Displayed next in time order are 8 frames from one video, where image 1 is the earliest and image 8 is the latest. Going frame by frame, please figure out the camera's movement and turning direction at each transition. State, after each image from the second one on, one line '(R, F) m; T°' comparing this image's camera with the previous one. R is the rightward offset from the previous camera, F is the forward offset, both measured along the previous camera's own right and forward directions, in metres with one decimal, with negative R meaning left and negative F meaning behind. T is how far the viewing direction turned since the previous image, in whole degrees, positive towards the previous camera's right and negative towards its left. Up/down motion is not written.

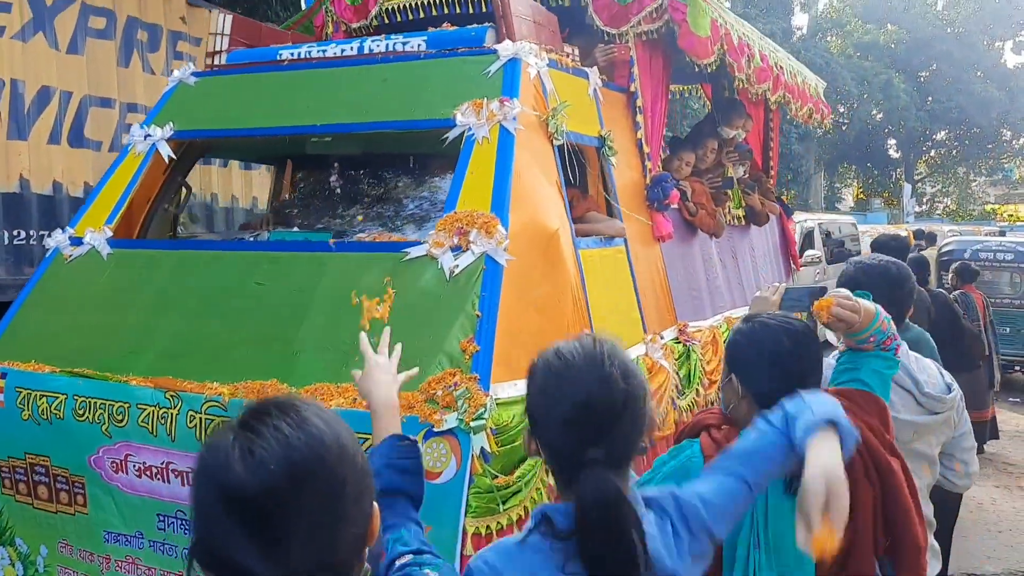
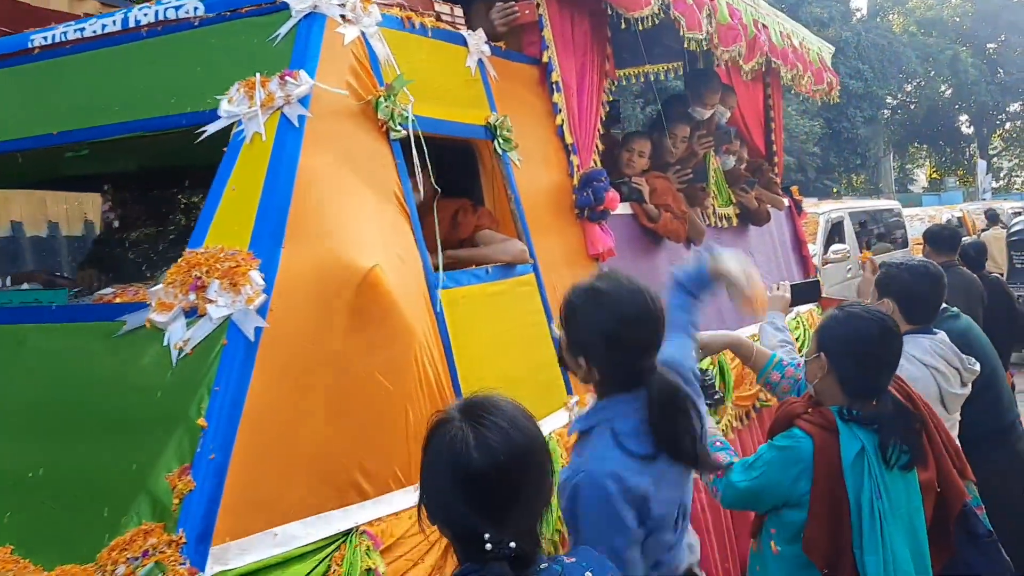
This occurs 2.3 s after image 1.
(+0.8, +1.4) m; -4°
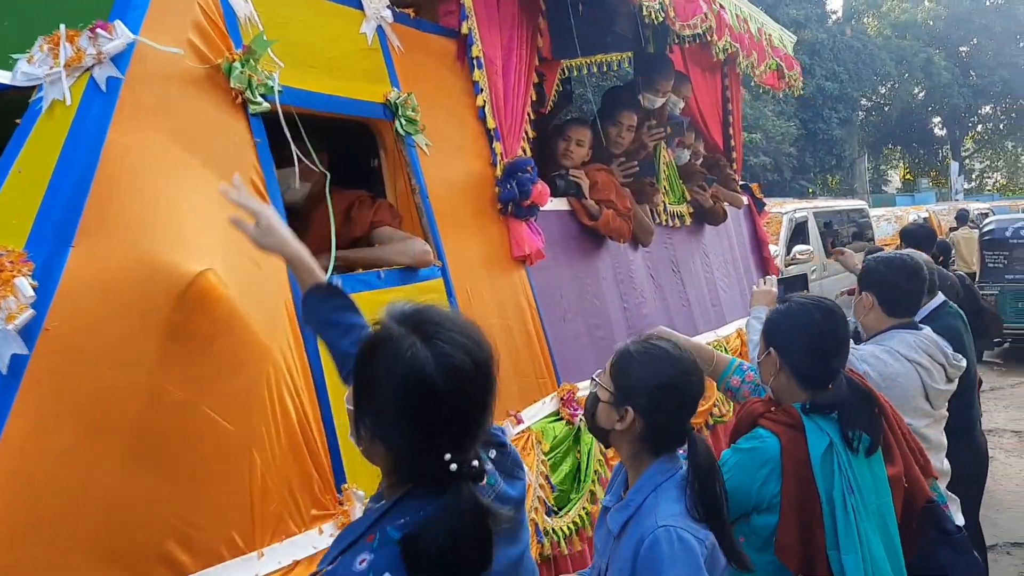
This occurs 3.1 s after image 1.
(+0.2, +0.5) m; +1°
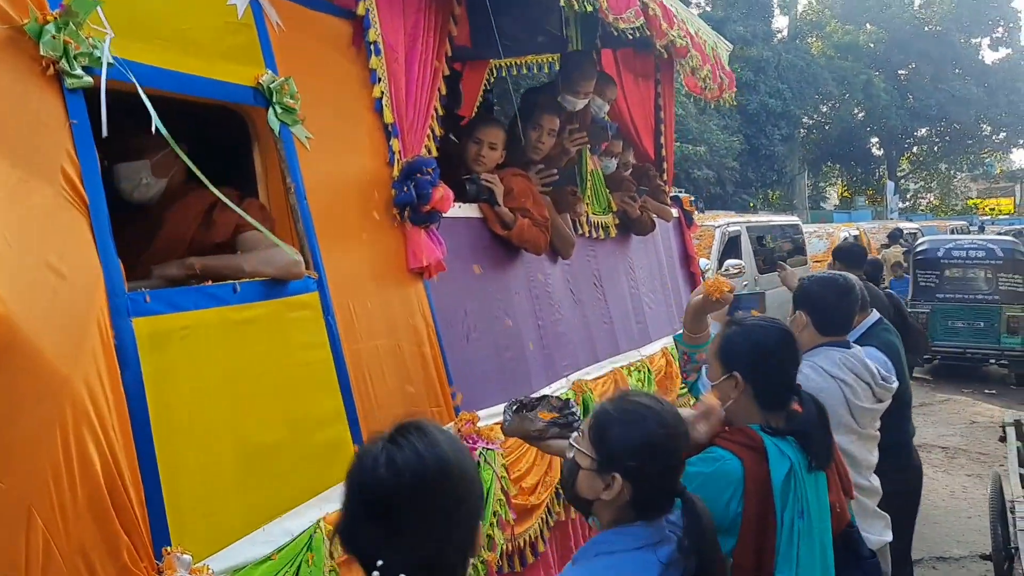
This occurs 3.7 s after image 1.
(+0.2, +0.4) m; +4°
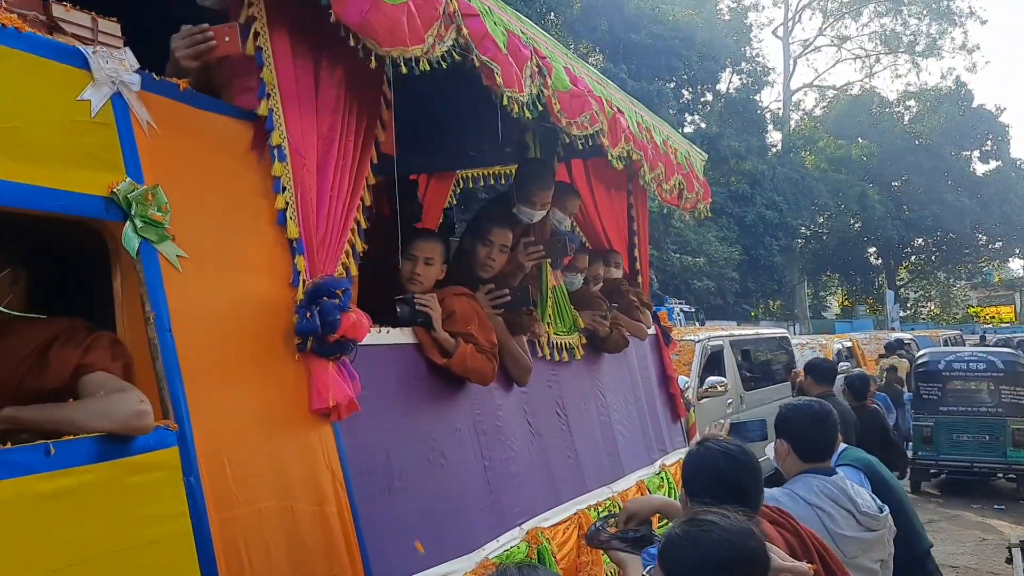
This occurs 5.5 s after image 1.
(+0.2, +0.5) m; 0°
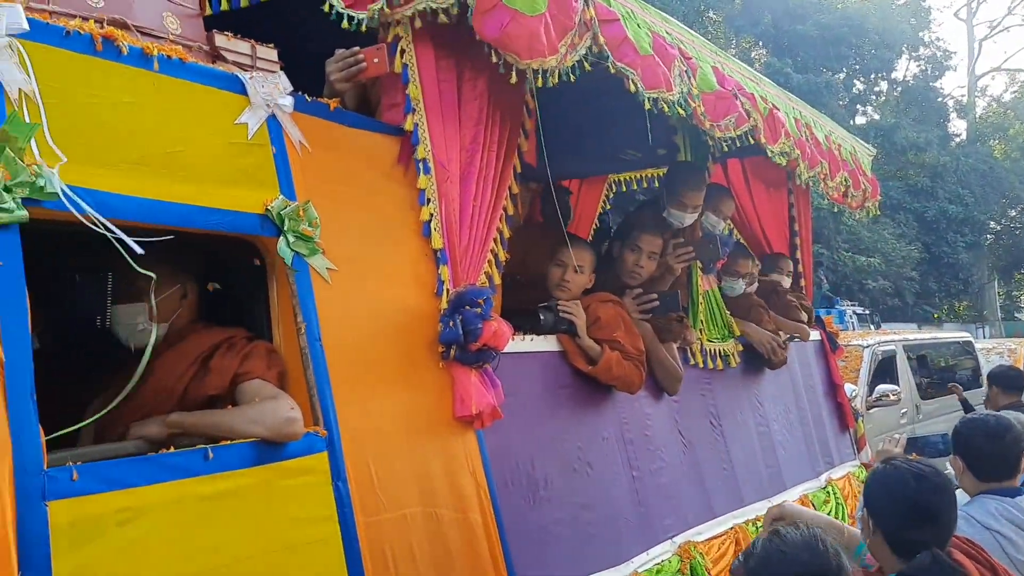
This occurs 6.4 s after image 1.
(+0.1, 0.0) m; -10°
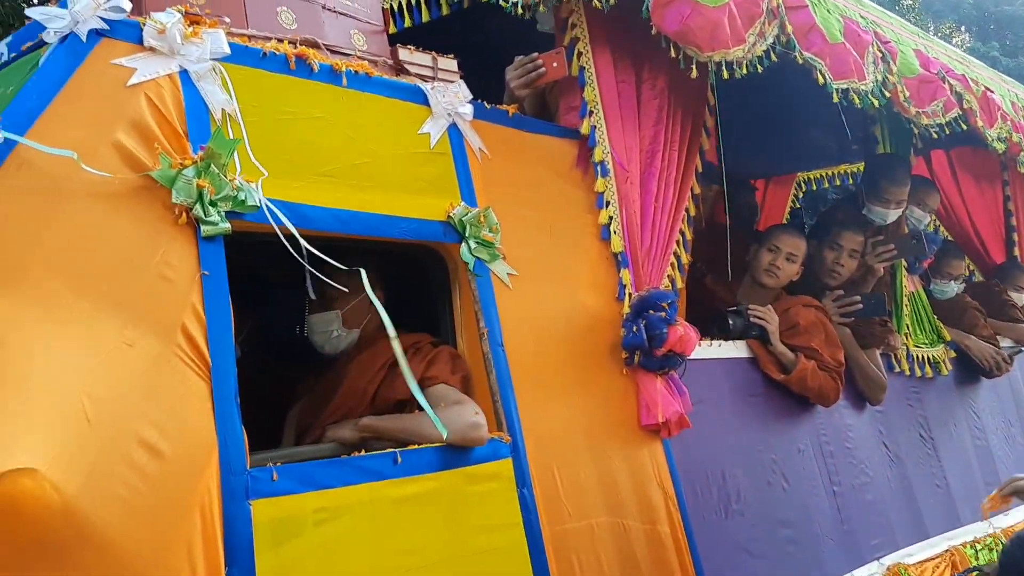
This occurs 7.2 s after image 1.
(0.0, +0.1) m; -11°
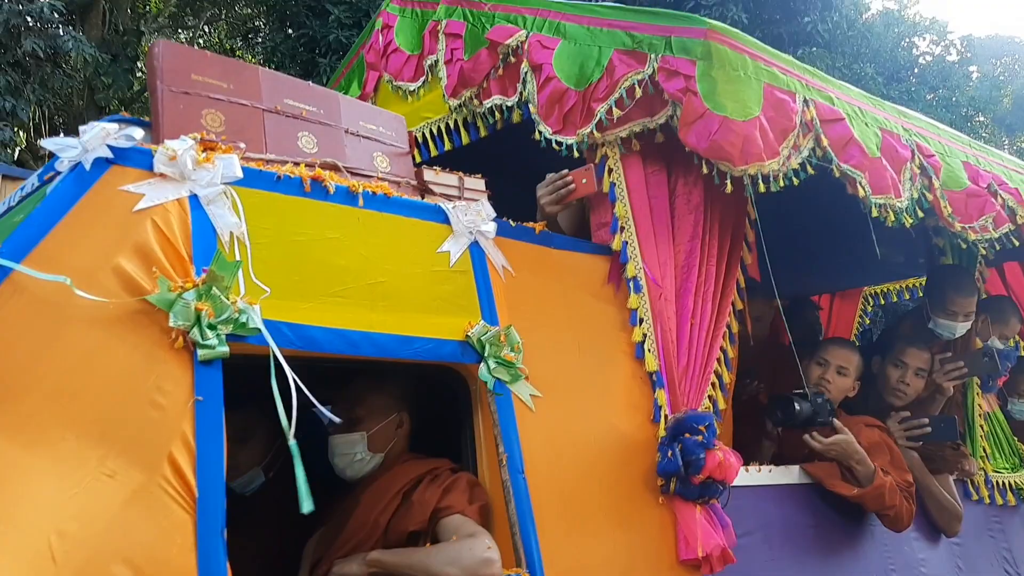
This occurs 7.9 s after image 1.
(+0.1, +0.1) m; -5°
